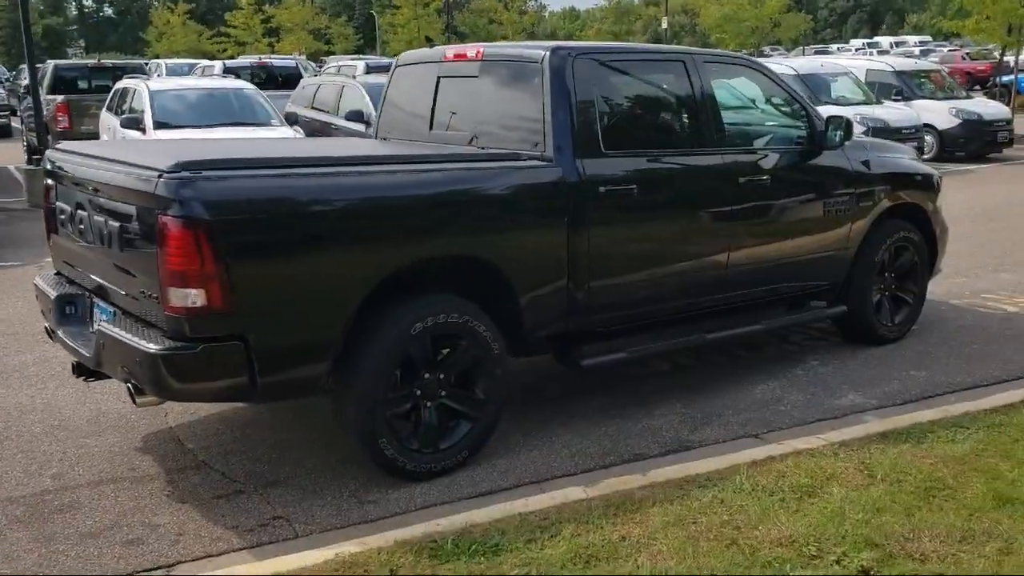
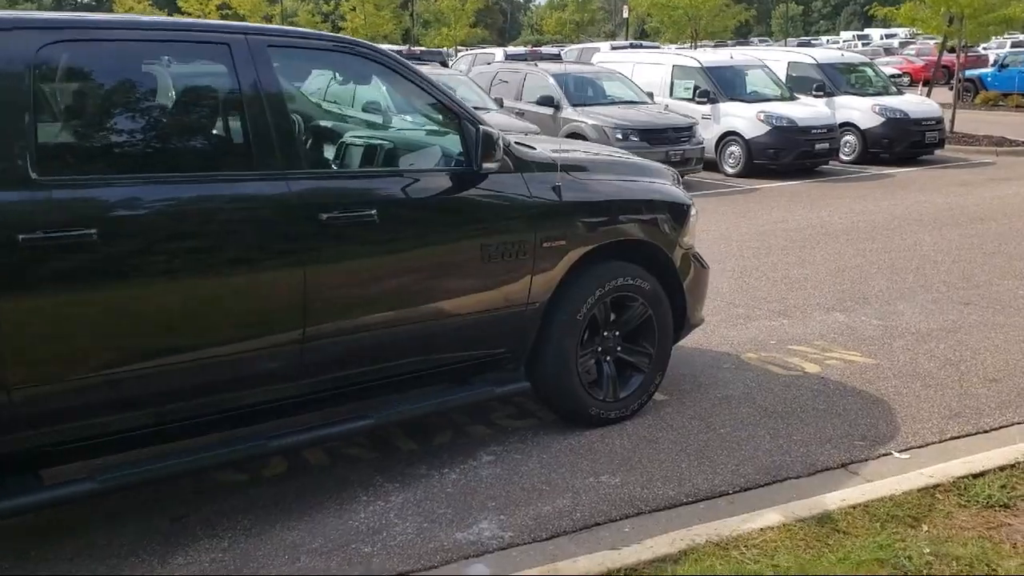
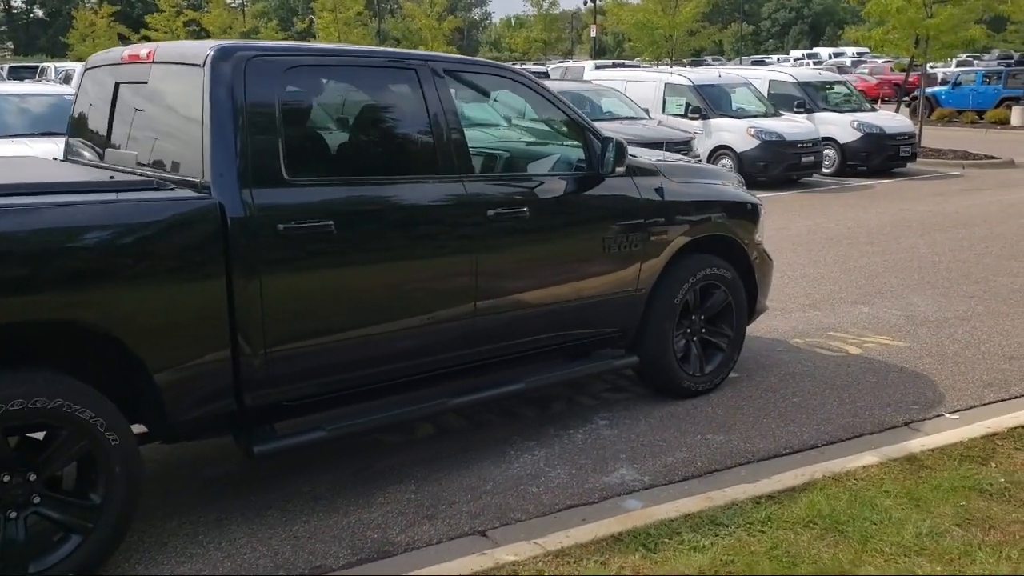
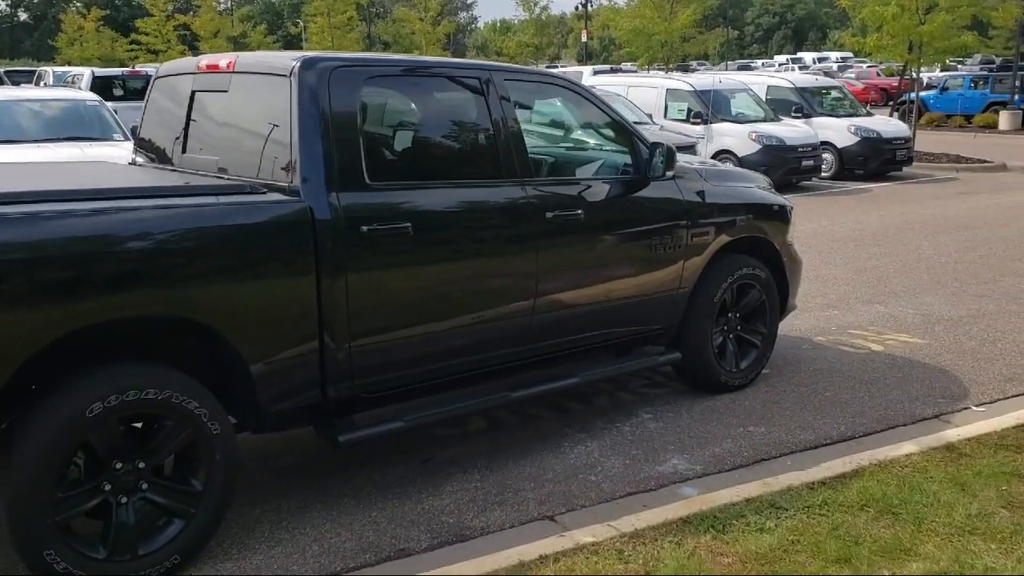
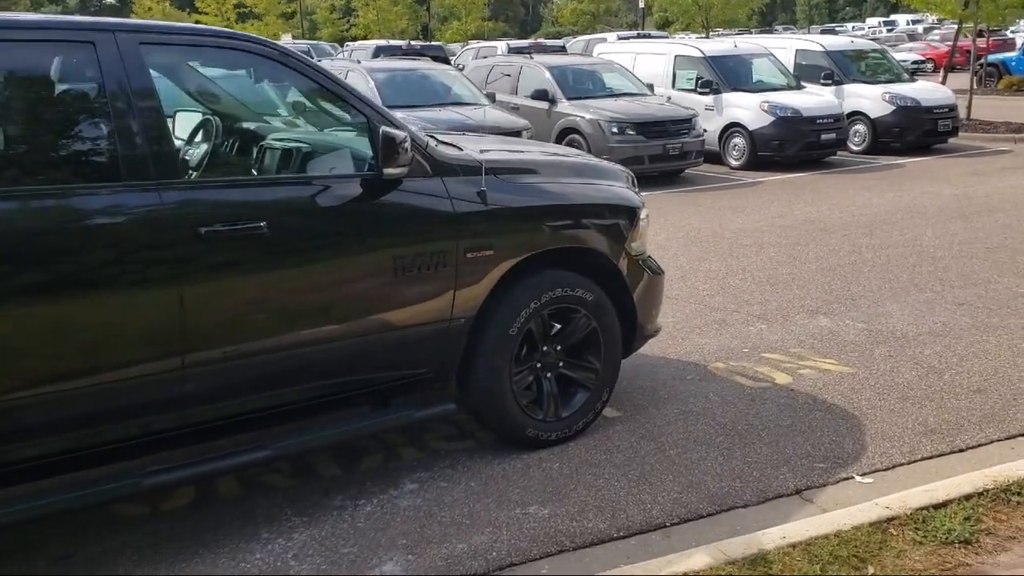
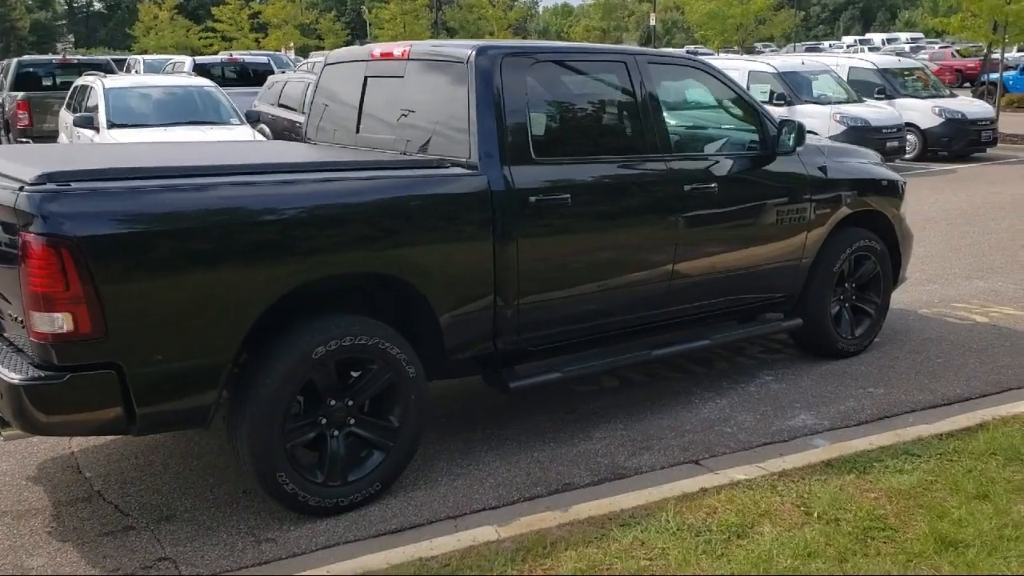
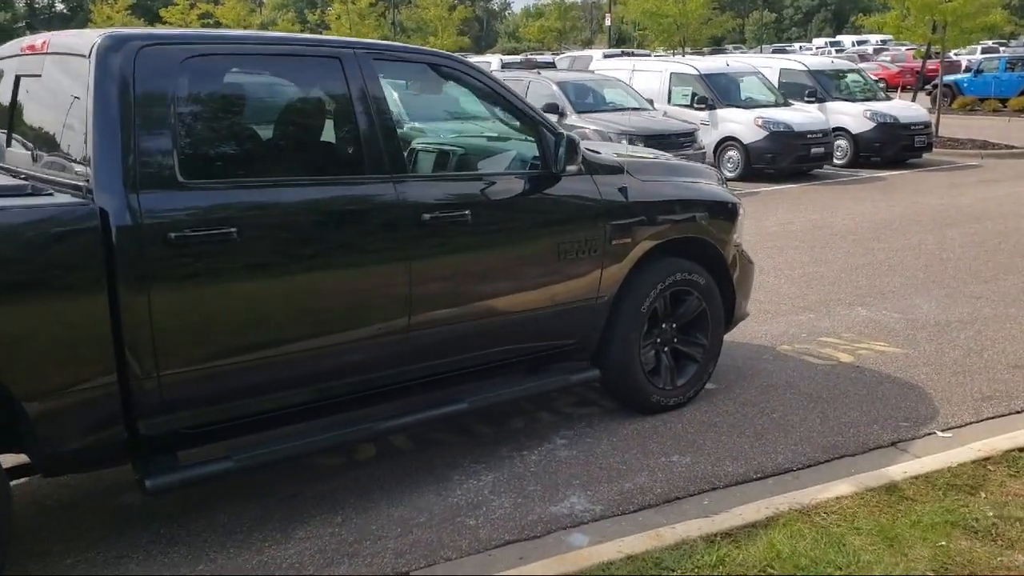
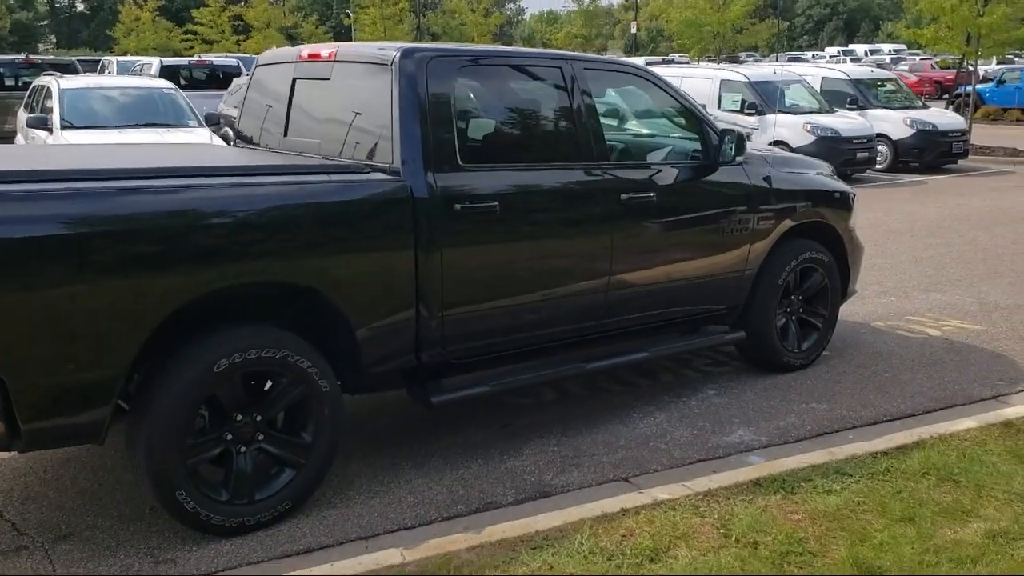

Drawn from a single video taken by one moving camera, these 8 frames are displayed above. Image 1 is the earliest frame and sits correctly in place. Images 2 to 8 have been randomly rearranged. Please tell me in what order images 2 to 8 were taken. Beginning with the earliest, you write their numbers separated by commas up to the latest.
6, 8, 4, 3, 7, 2, 5
